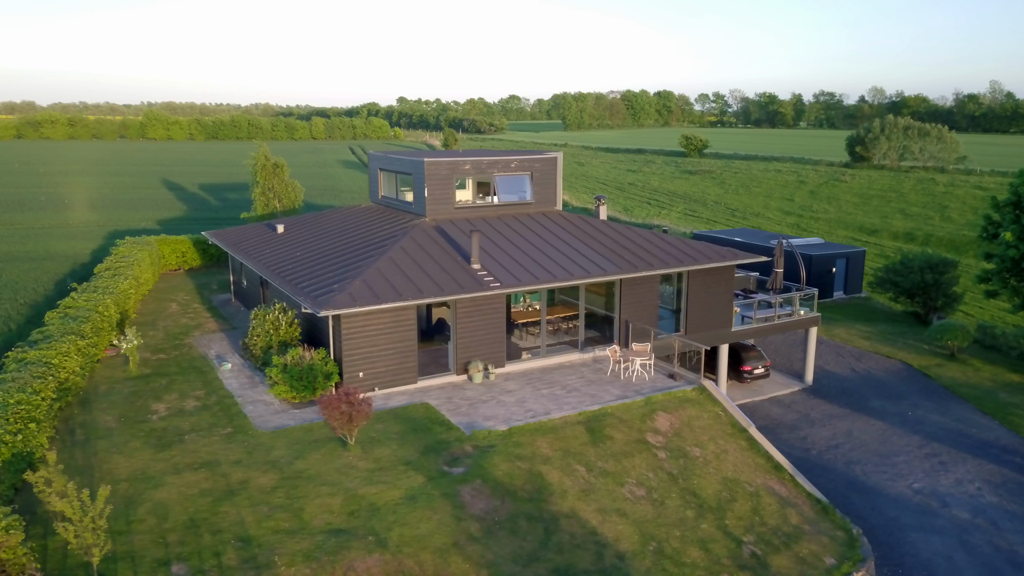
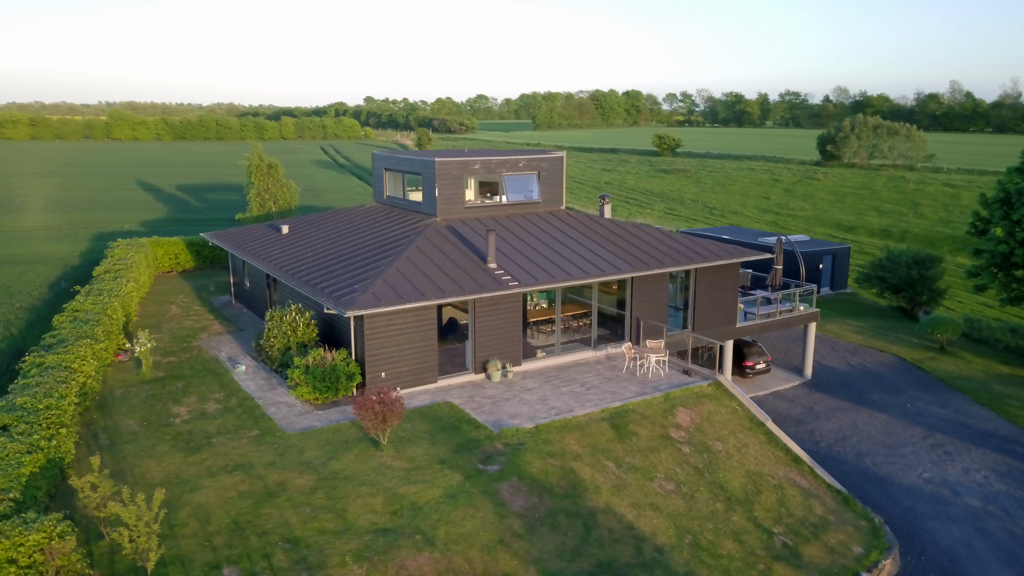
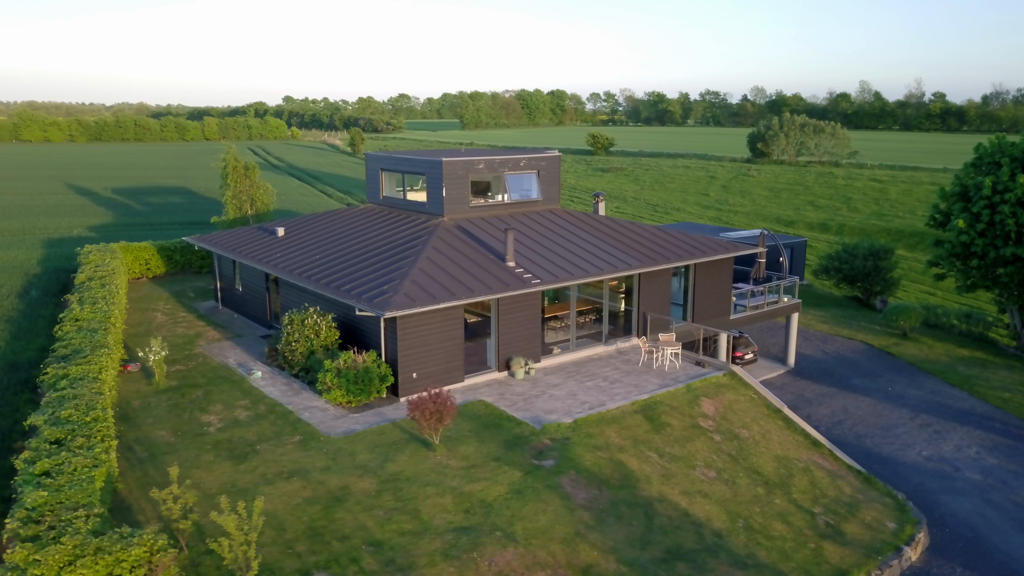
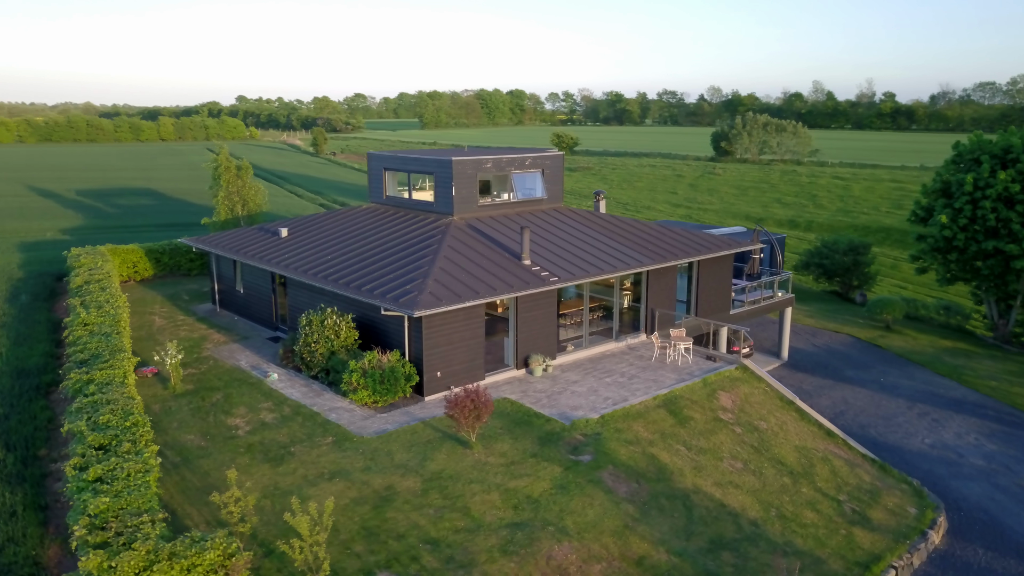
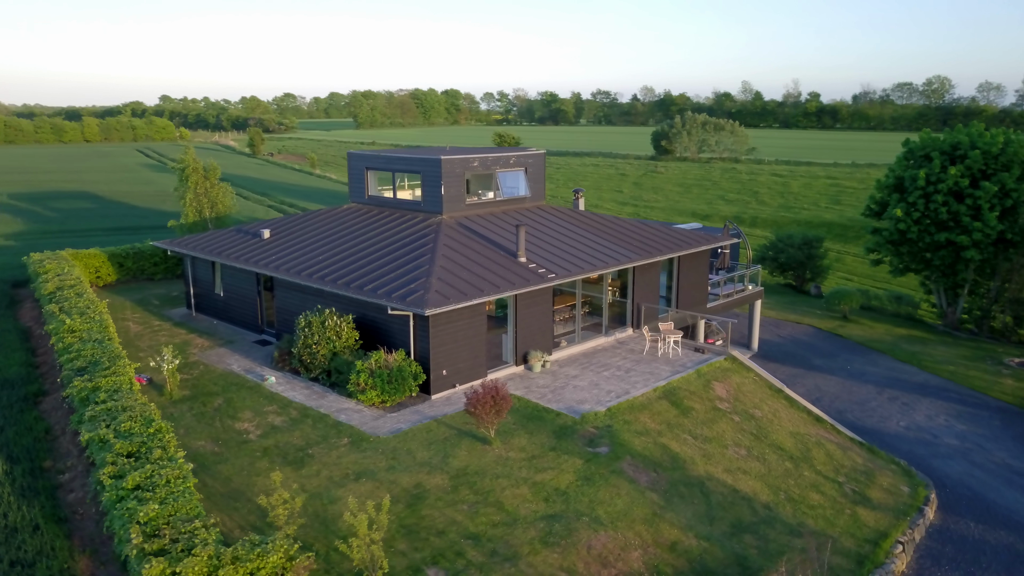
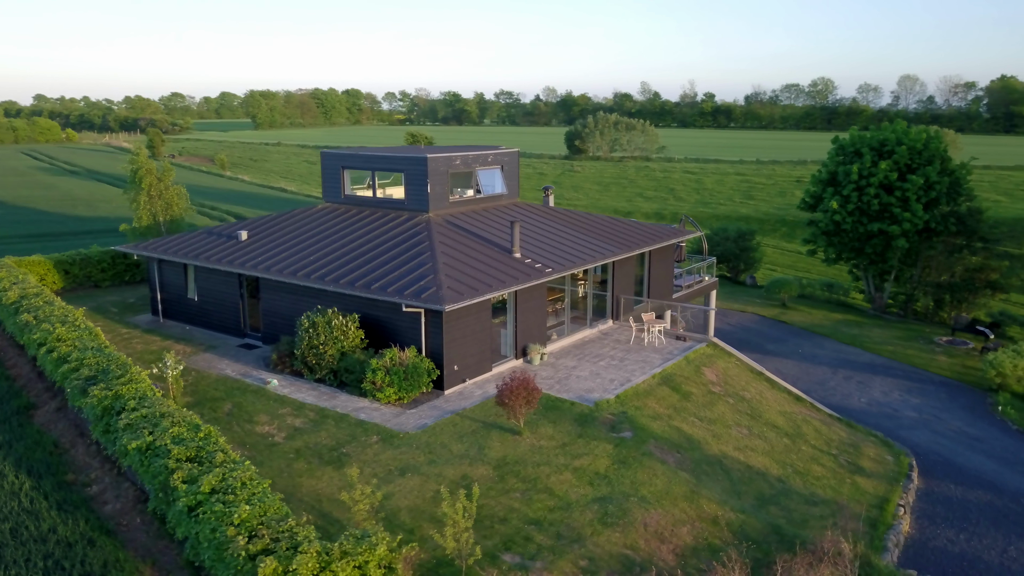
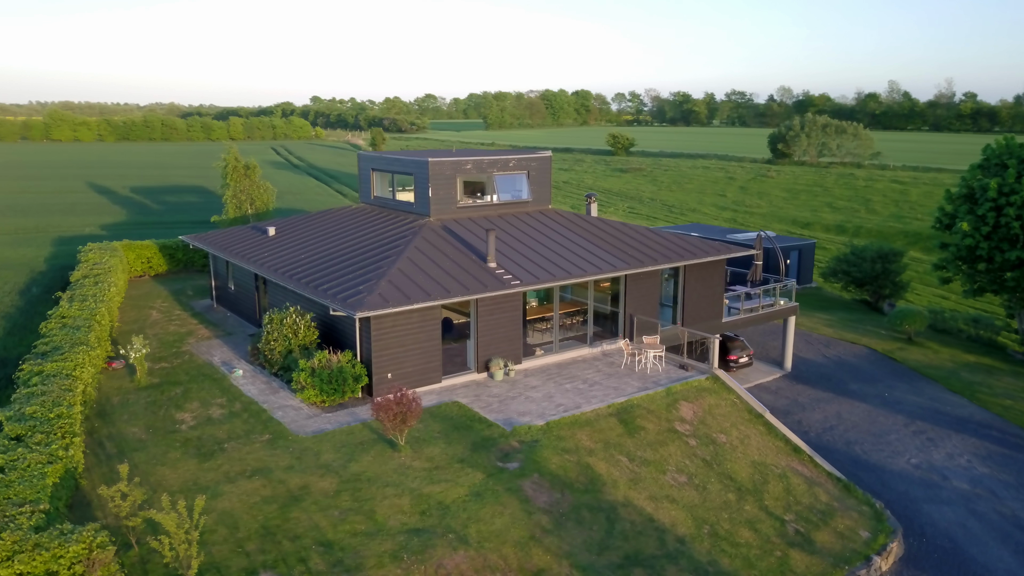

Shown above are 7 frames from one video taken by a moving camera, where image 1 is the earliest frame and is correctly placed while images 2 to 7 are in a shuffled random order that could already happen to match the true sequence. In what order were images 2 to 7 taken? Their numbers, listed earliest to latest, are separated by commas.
2, 7, 3, 4, 5, 6
